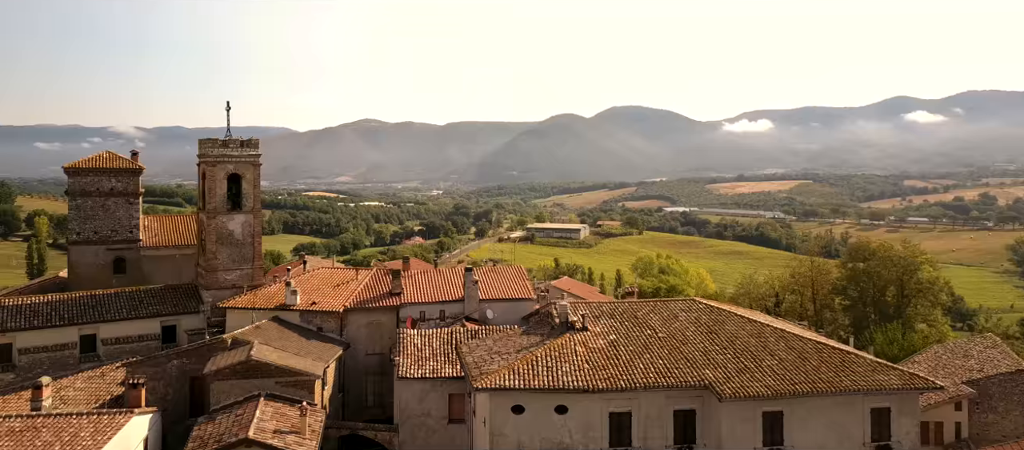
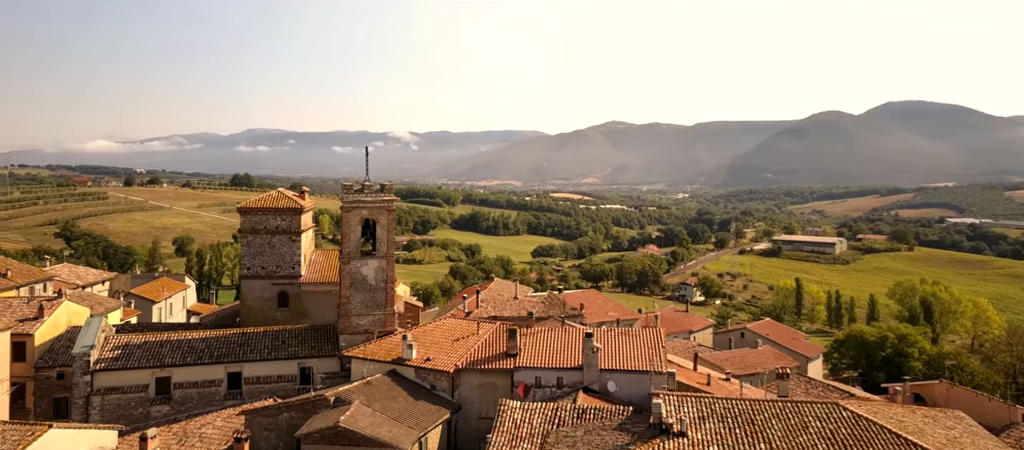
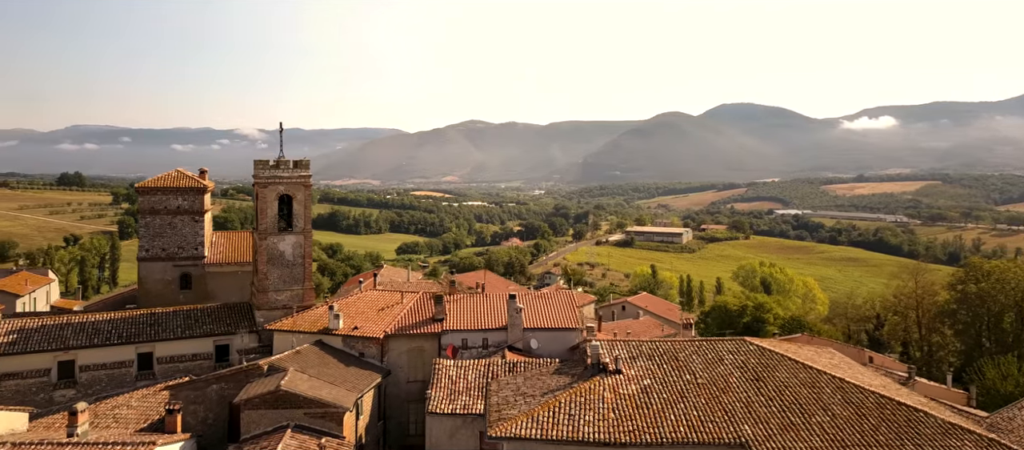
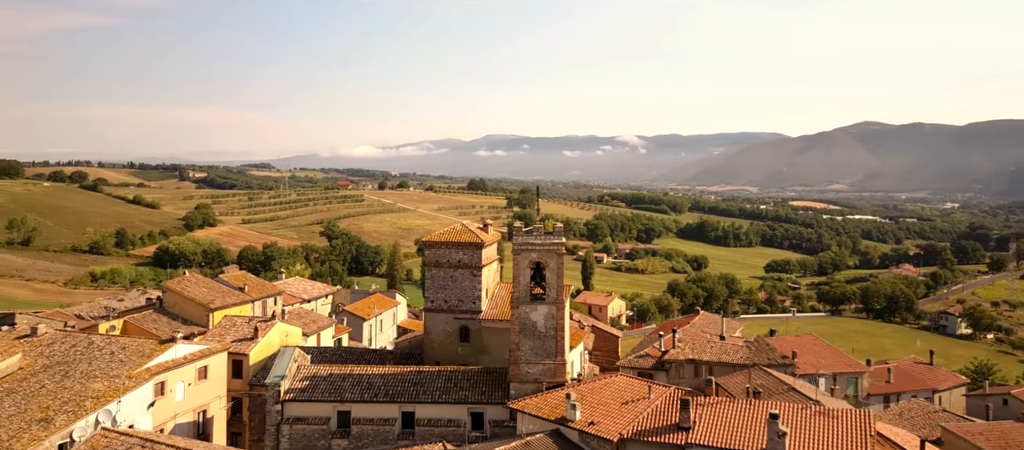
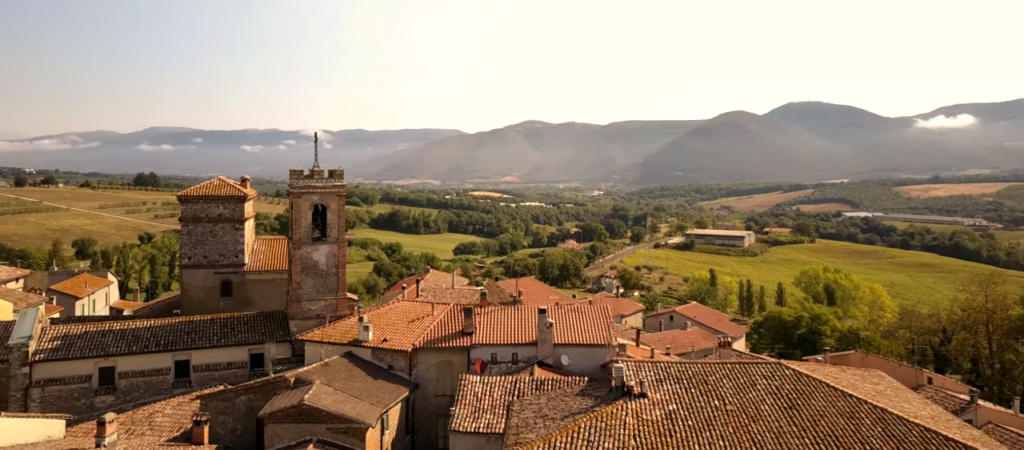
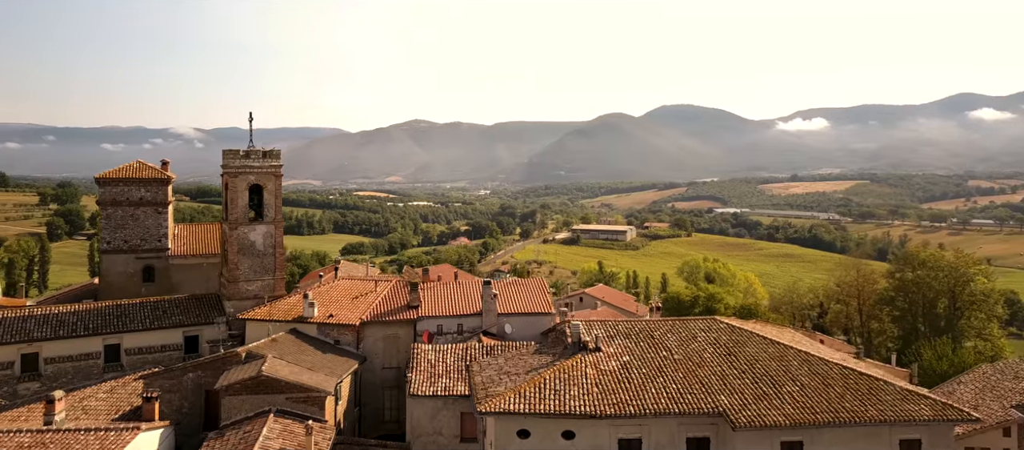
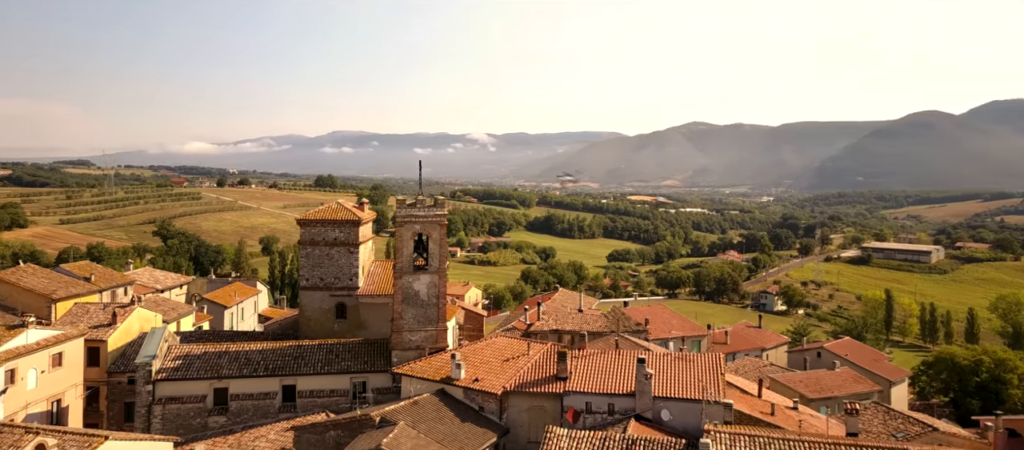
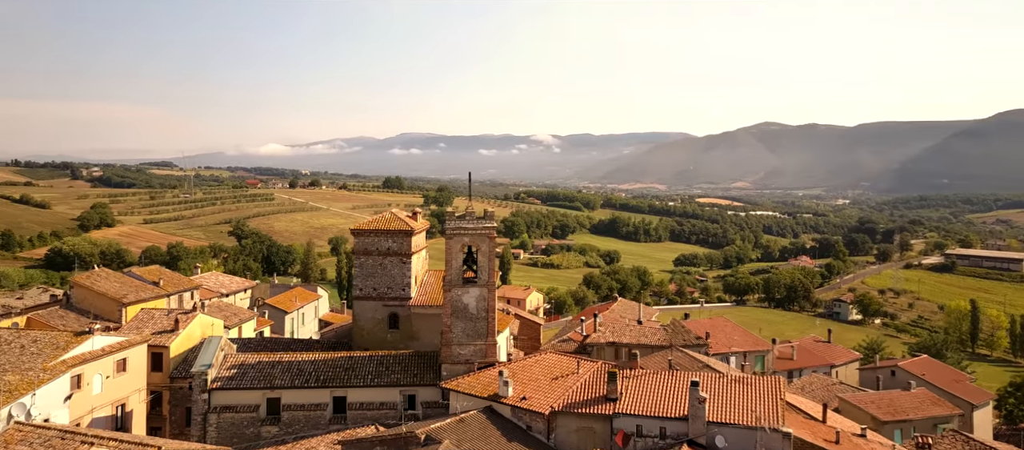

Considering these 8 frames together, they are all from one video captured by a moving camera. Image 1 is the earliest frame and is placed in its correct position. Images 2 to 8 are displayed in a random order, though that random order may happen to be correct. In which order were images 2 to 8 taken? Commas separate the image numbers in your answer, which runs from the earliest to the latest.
6, 3, 5, 2, 7, 8, 4
